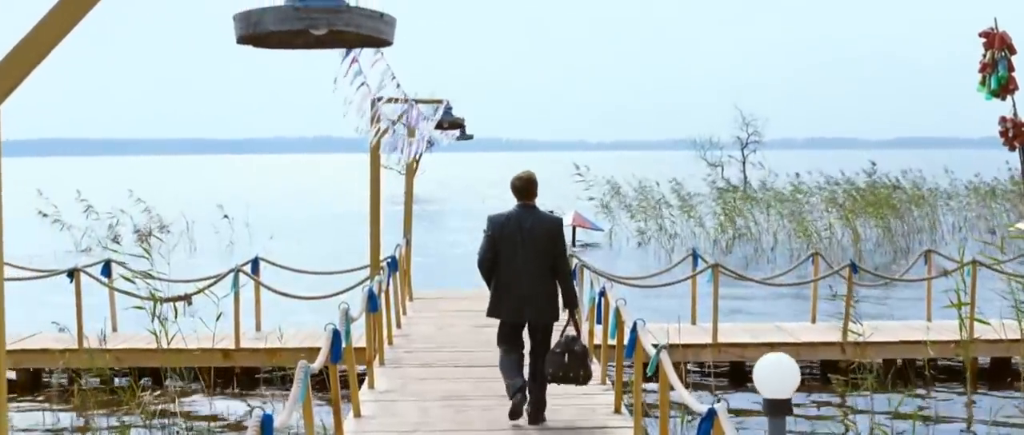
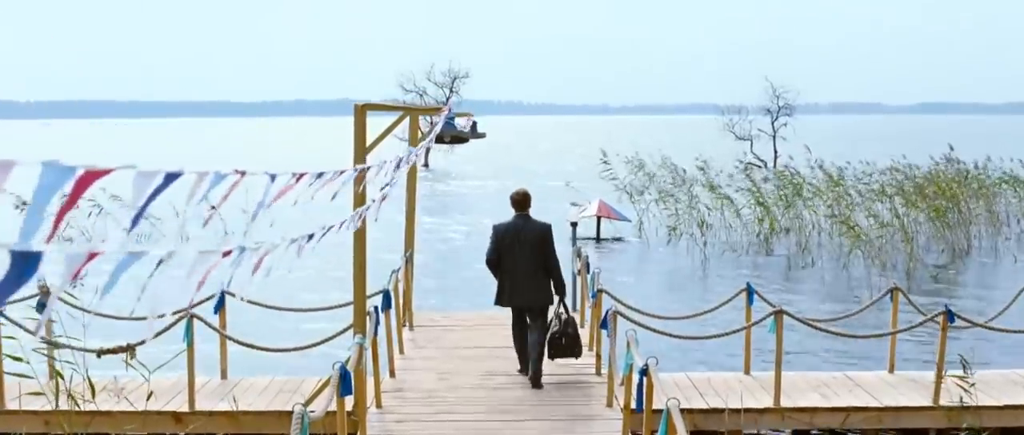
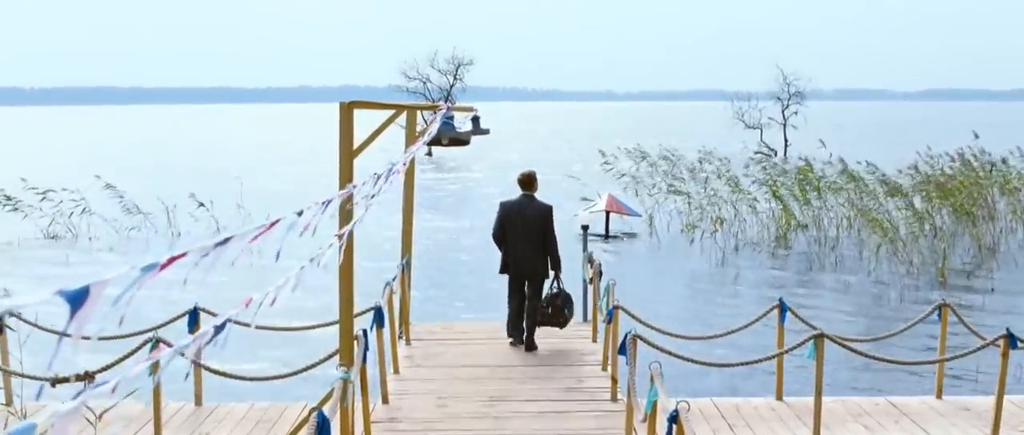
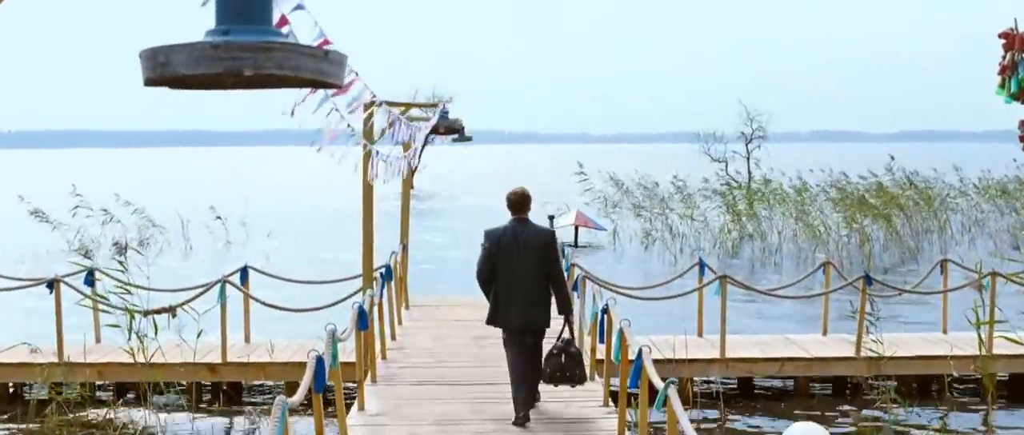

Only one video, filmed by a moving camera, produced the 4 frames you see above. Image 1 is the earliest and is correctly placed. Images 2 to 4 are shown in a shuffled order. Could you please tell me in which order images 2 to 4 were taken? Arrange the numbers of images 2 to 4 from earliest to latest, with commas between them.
4, 2, 3
